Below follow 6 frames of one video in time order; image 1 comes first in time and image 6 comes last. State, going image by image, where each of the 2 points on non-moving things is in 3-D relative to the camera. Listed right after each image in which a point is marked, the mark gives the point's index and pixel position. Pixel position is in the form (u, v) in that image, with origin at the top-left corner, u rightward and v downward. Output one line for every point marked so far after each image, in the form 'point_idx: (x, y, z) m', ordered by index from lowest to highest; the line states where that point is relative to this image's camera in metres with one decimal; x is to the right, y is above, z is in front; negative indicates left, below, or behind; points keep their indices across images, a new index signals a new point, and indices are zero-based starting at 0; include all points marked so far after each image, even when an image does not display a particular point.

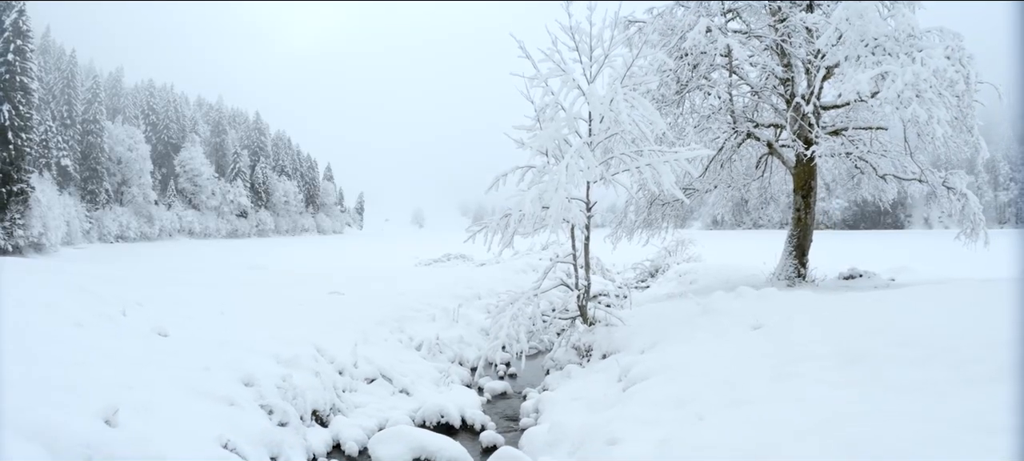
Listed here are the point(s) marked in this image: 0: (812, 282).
0: (+6.9, -1.2, +10.7) m
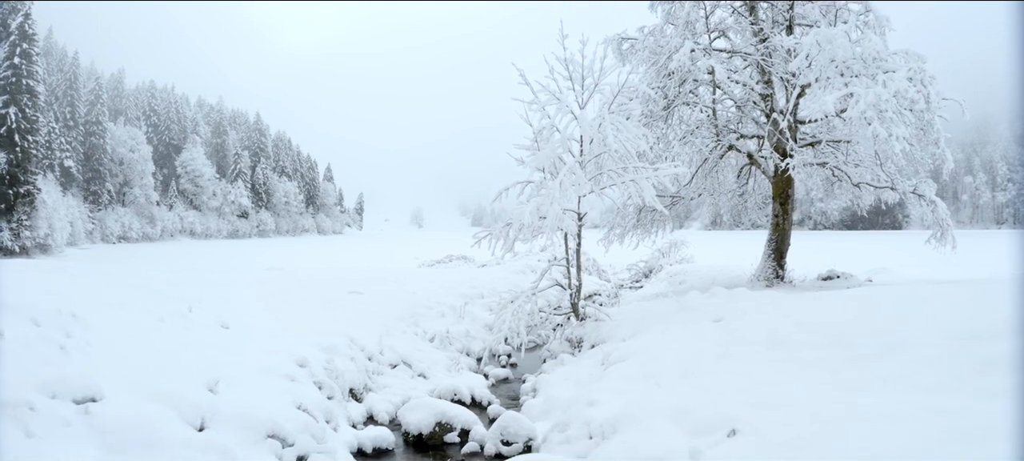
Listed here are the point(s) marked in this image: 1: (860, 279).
0: (+6.9, -1.3, +11.6) m
1: (+10.3, -1.4, +13.6) m
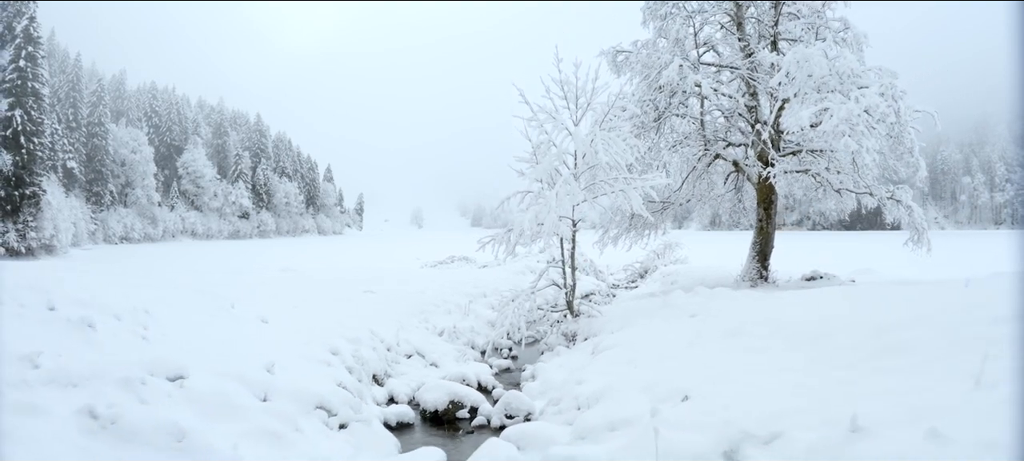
0: (+6.9, -1.4, +12.3) m
1: (+10.3, -1.5, +14.4) m
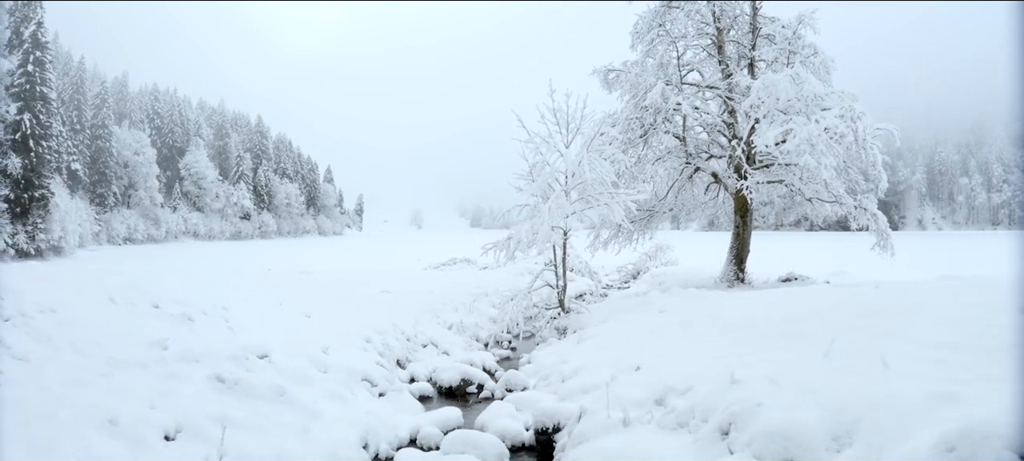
0: (+6.9, -1.5, +13.6) m
1: (+10.3, -1.7, +15.6) m
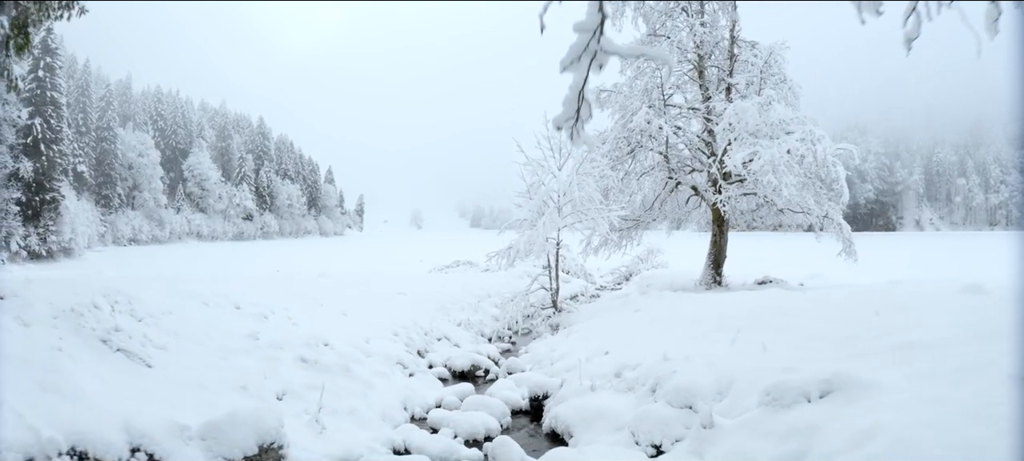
0: (+6.9, -1.8, +15.1) m
1: (+10.3, -1.9, +17.1) m
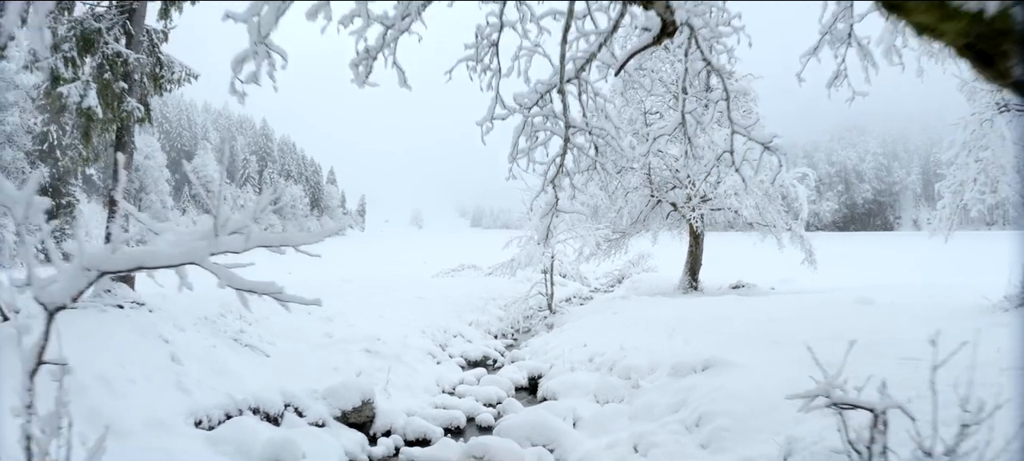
0: (+6.9, -2.2, +17.2) m
1: (+10.3, -2.3, +19.2) m
